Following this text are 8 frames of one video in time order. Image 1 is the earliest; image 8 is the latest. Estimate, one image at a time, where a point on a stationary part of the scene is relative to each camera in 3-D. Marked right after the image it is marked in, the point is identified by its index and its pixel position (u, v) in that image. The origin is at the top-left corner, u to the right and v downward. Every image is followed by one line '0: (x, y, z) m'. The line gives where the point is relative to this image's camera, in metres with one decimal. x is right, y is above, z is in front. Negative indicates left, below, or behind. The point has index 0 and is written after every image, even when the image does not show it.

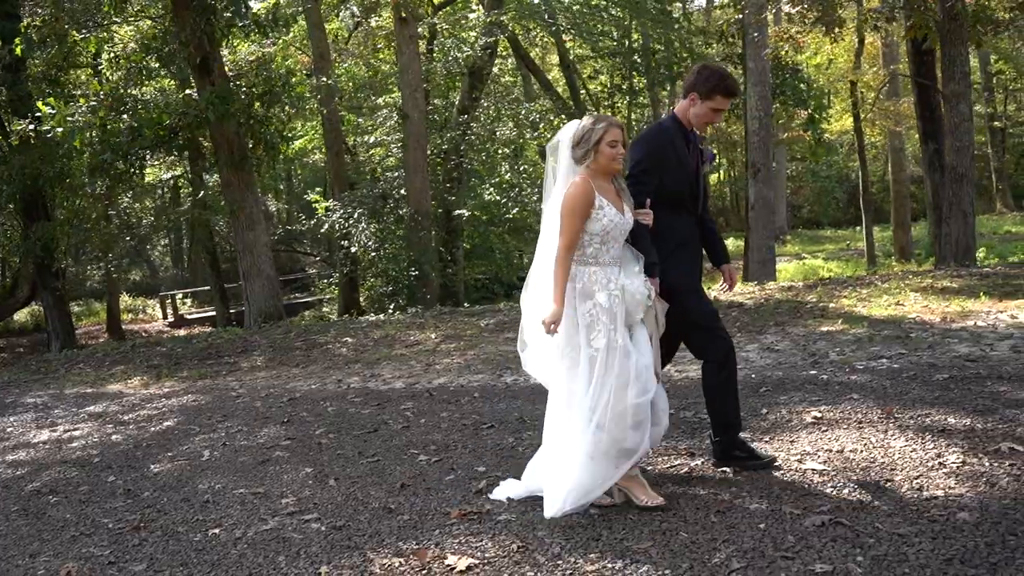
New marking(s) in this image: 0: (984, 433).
0: (+2.1, -0.7, +4.5) m
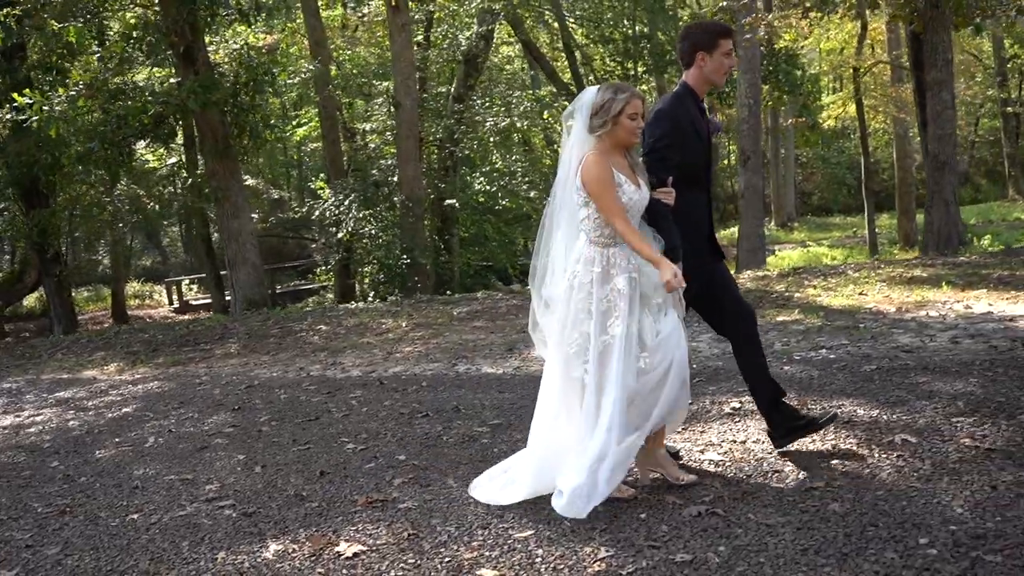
0: (+1.7, -0.6, +4.5) m
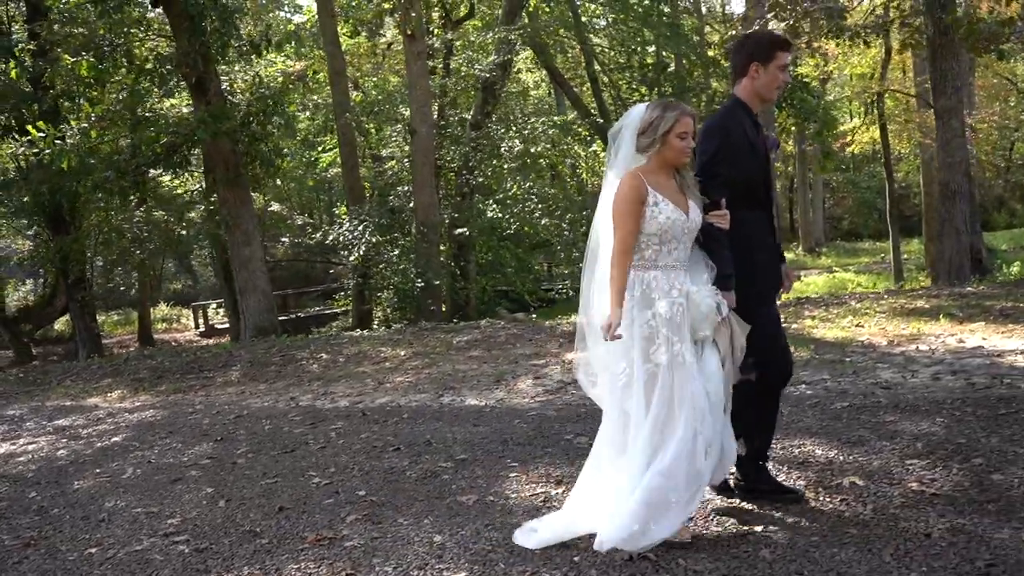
0: (+1.5, -0.8, +4.5) m
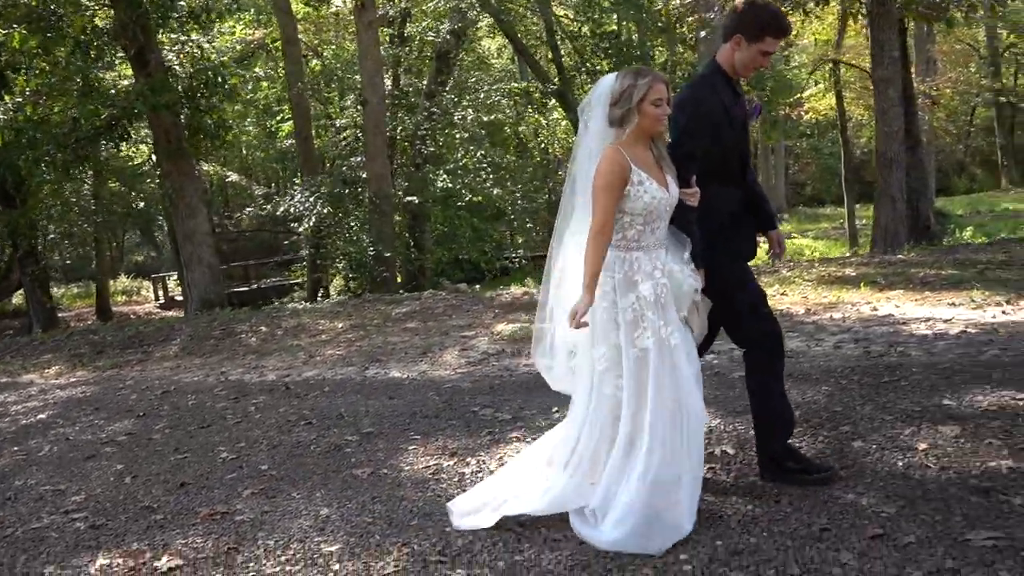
0: (+1.0, -0.7, +4.6) m
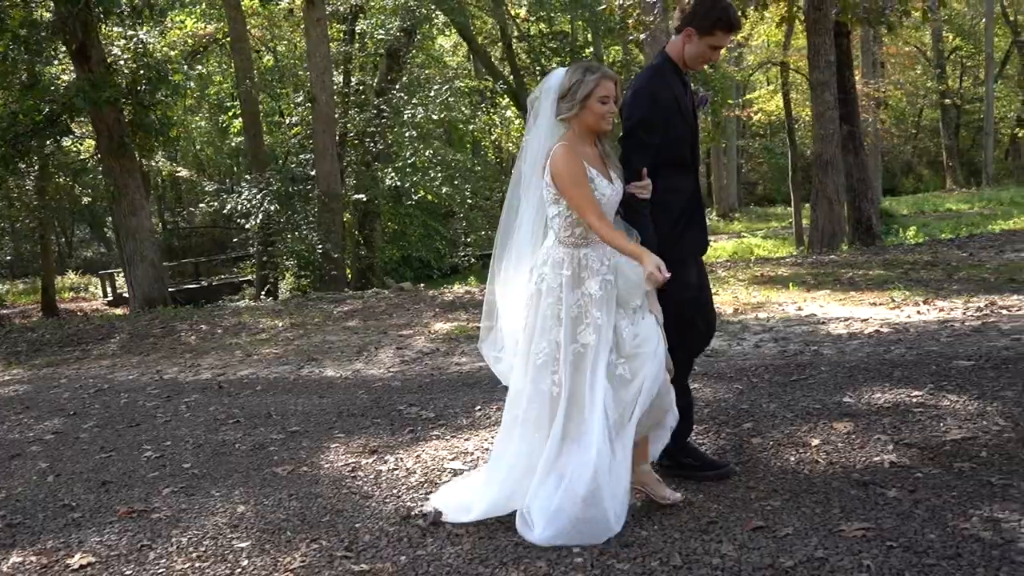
0: (+0.6, -0.7, +4.8) m
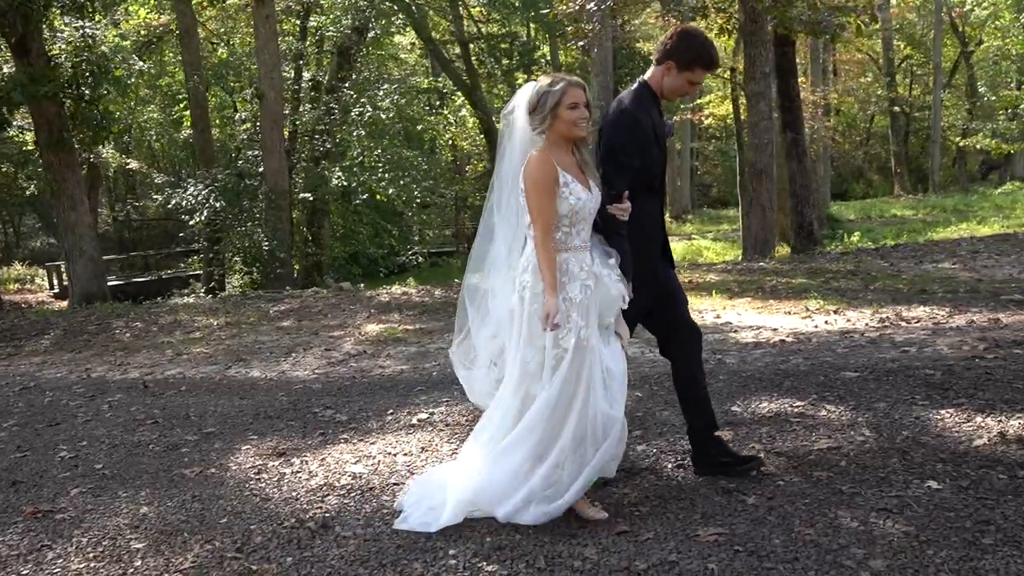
0: (+0.1, -0.8, +5.0) m
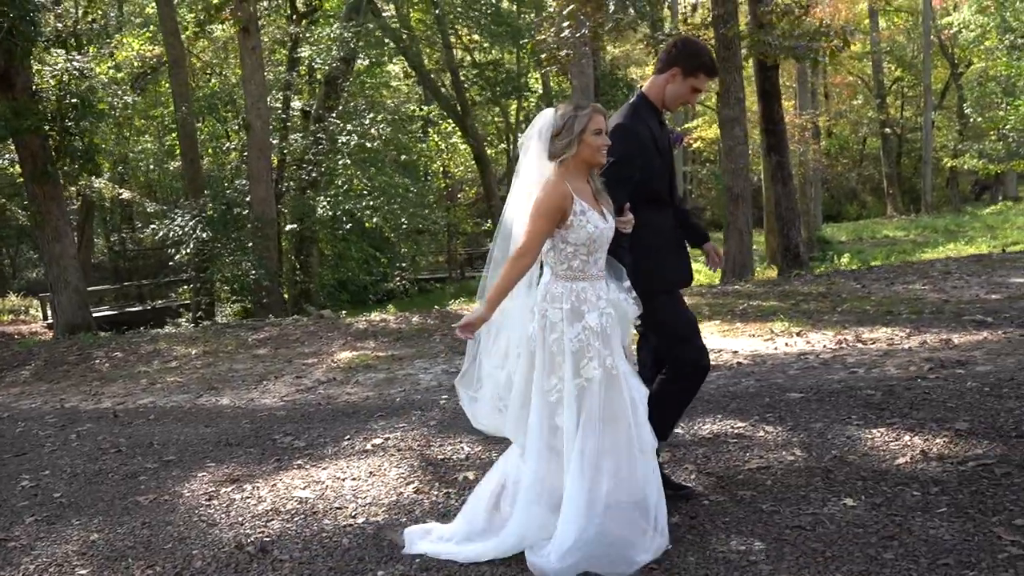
0: (-0.2, -0.9, +5.1) m
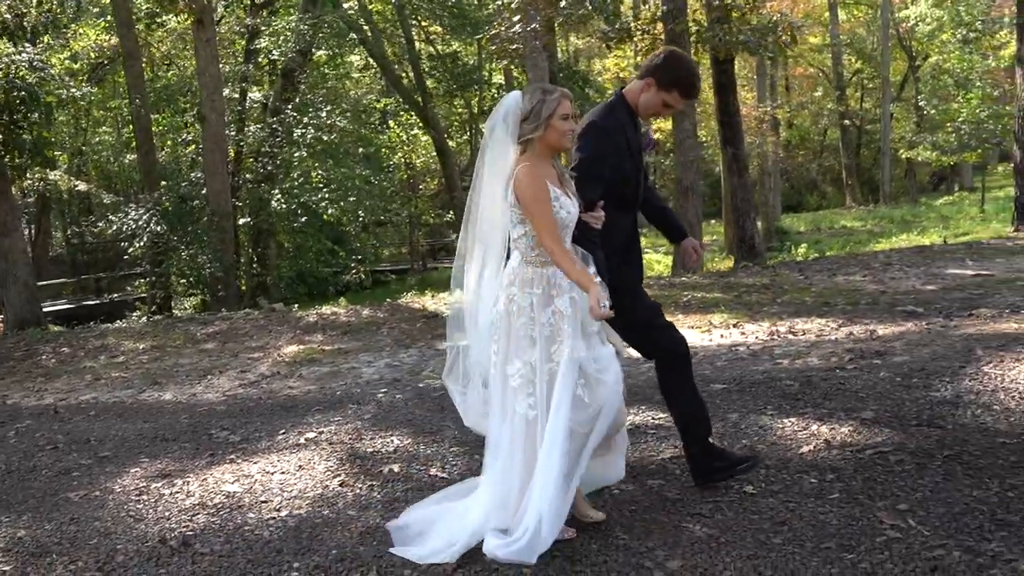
0: (-0.6, -0.9, +5.2) m
